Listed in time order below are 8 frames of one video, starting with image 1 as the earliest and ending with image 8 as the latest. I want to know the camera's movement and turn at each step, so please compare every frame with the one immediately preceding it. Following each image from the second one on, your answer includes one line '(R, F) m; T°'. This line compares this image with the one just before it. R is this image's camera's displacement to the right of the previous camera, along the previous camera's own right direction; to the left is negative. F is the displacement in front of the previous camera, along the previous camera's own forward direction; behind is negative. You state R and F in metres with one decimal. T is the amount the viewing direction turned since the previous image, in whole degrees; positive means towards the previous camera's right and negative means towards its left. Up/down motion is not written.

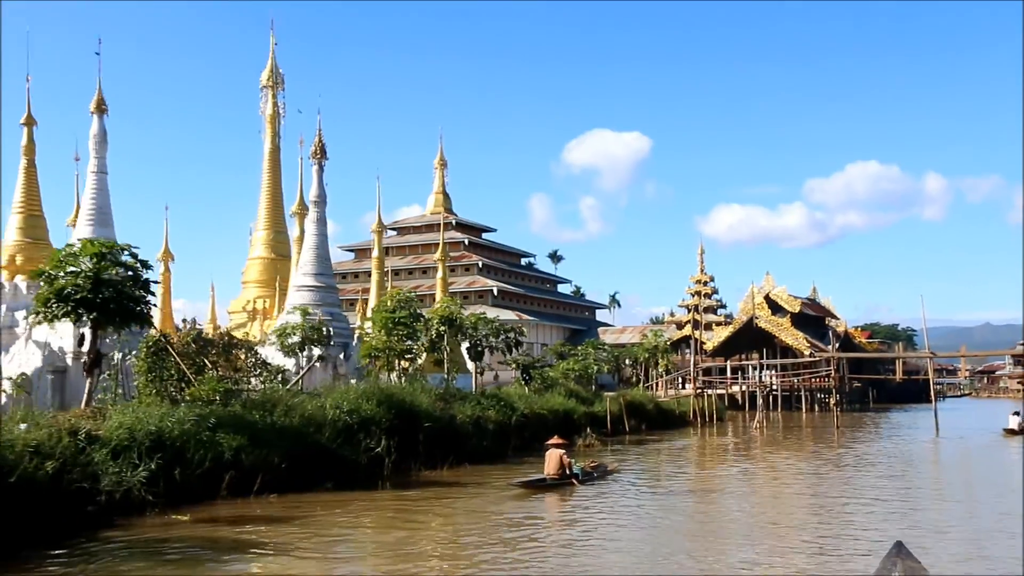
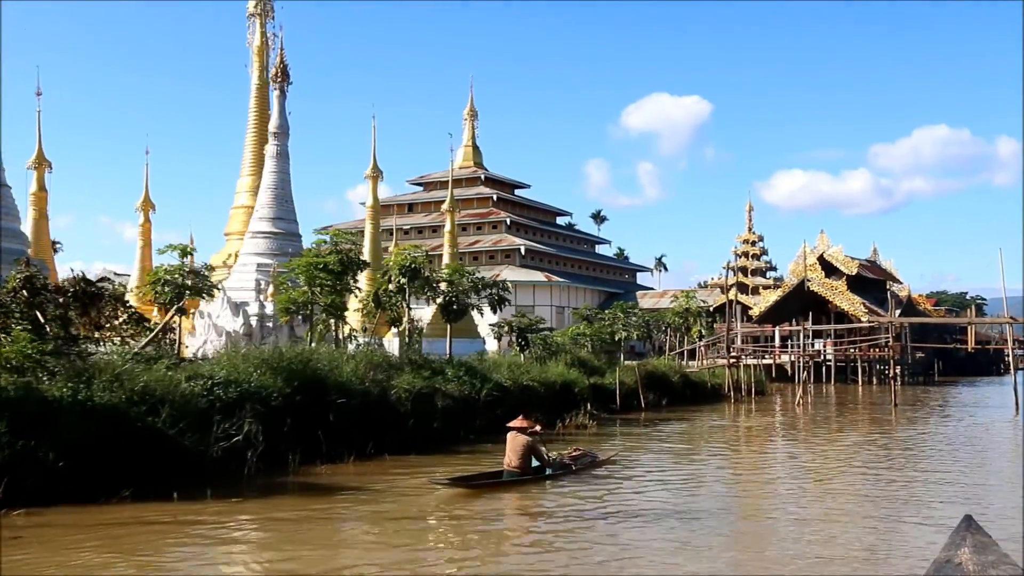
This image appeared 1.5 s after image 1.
(+1.7, +4.9) m; -3°
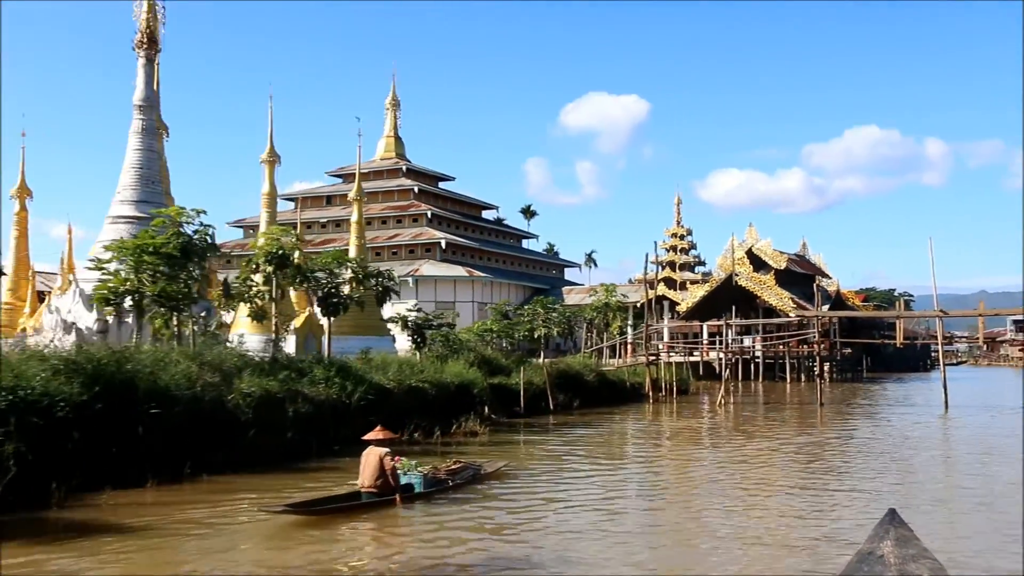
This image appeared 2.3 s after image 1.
(+1.1, +2.4) m; +4°
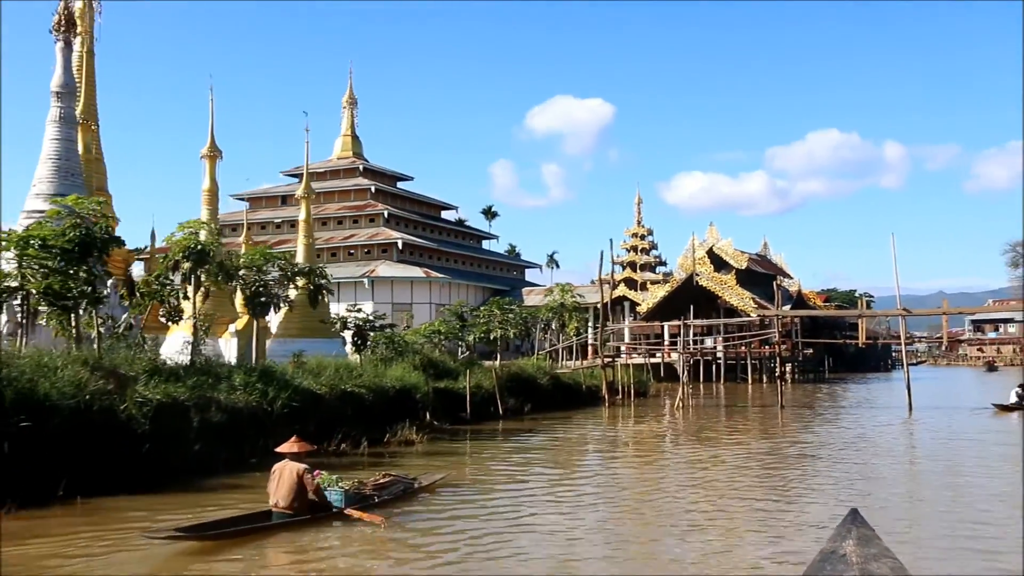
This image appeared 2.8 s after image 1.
(+0.5, +1.3) m; +2°
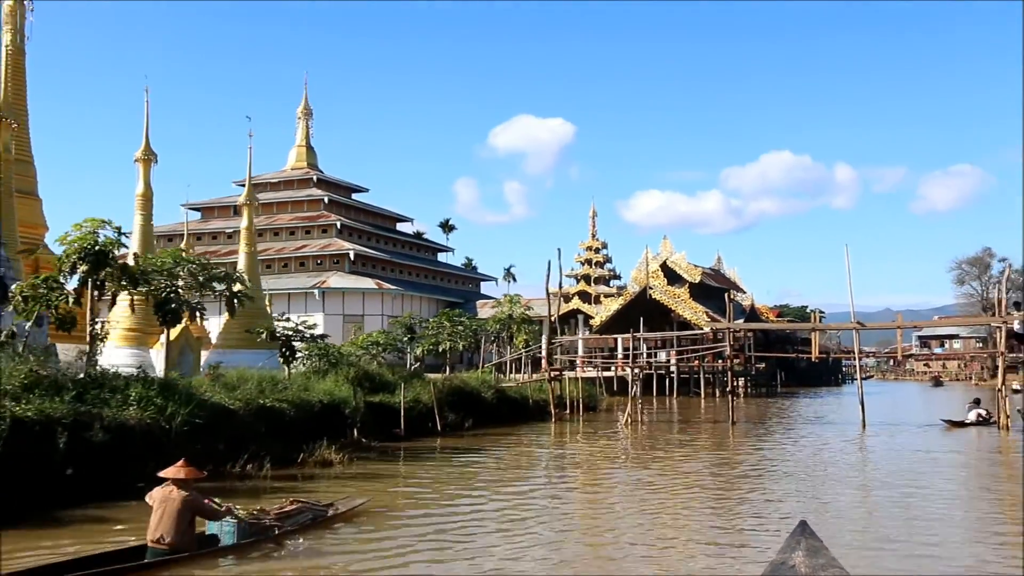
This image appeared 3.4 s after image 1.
(+0.5, +1.0) m; +2°
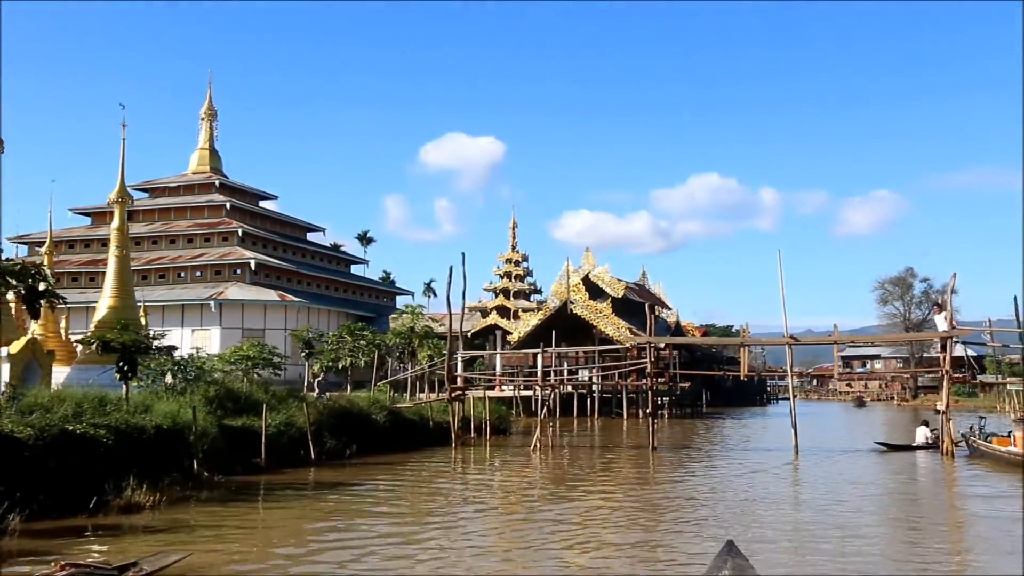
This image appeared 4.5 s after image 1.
(+0.8, +3.2) m; +4°
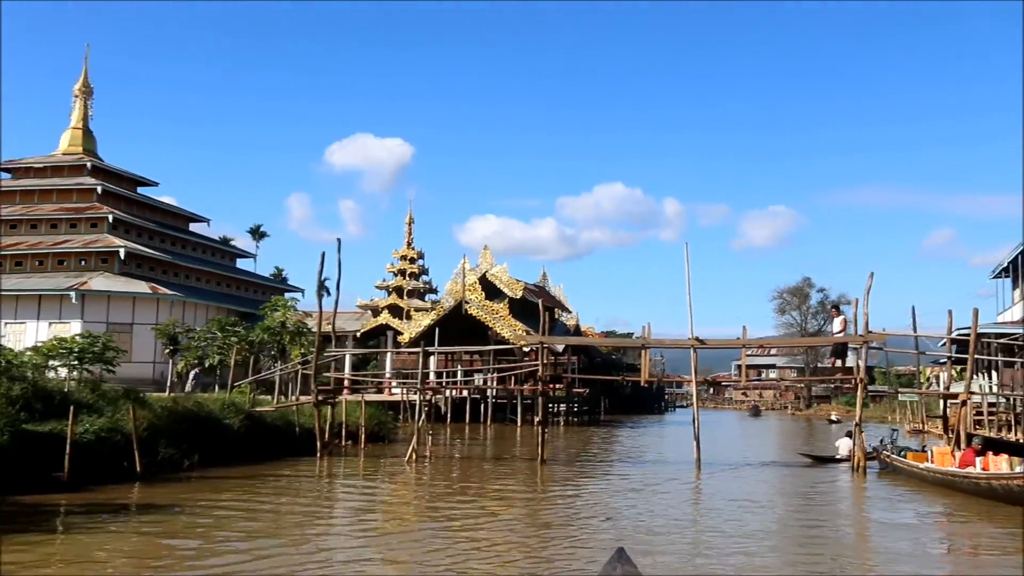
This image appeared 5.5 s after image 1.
(+0.6, +2.7) m; +5°
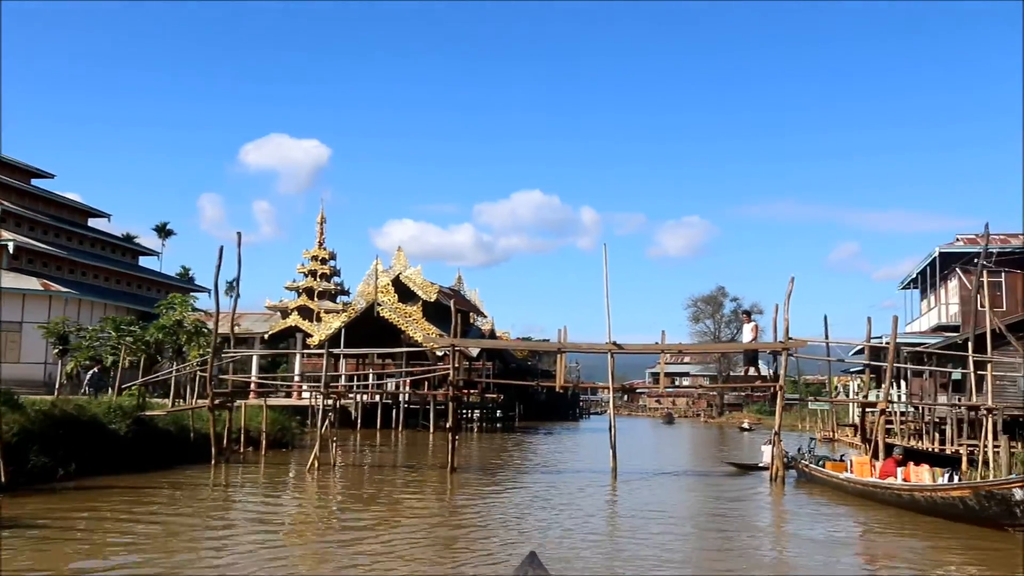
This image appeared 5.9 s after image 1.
(+0.1, +1.0) m; +5°
